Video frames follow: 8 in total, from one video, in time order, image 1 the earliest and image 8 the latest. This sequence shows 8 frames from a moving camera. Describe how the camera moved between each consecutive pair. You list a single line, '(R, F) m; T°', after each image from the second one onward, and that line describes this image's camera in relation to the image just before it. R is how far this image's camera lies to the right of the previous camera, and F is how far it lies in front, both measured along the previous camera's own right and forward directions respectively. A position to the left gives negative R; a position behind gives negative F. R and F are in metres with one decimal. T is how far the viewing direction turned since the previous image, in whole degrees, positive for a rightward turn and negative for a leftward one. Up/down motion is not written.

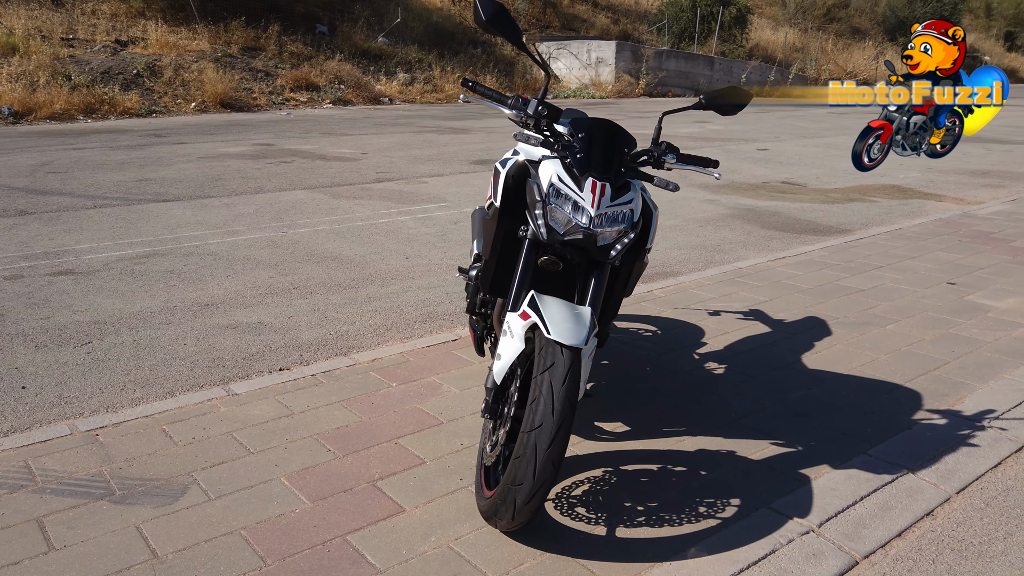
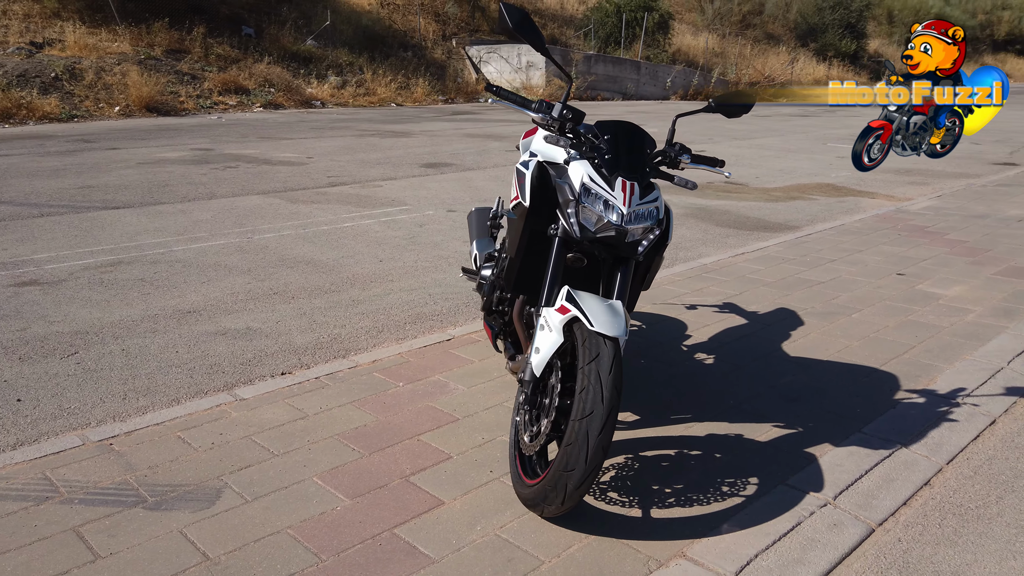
(-0.4, -0.1) m; +5°
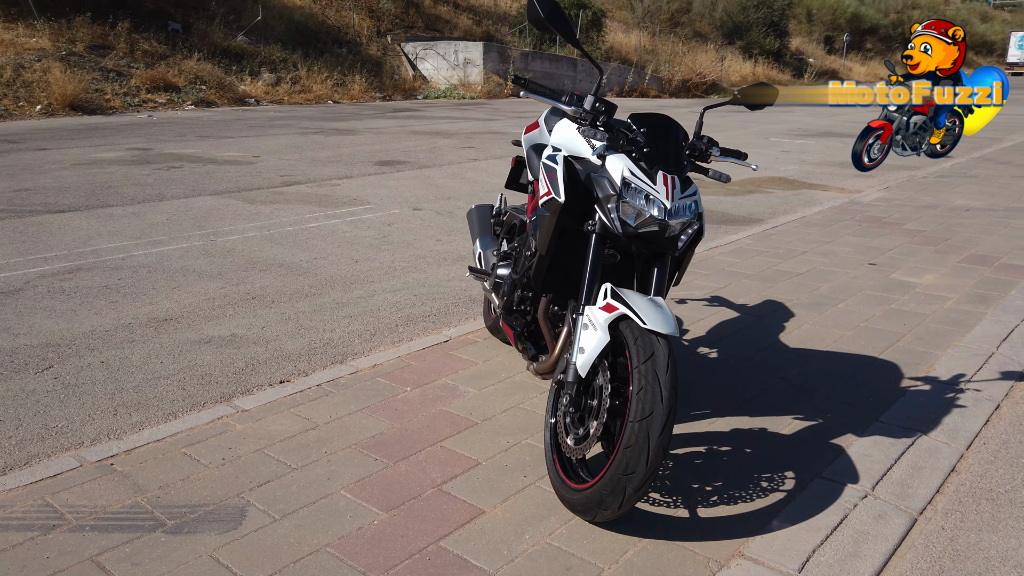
(-0.4, +0.1) m; +5°
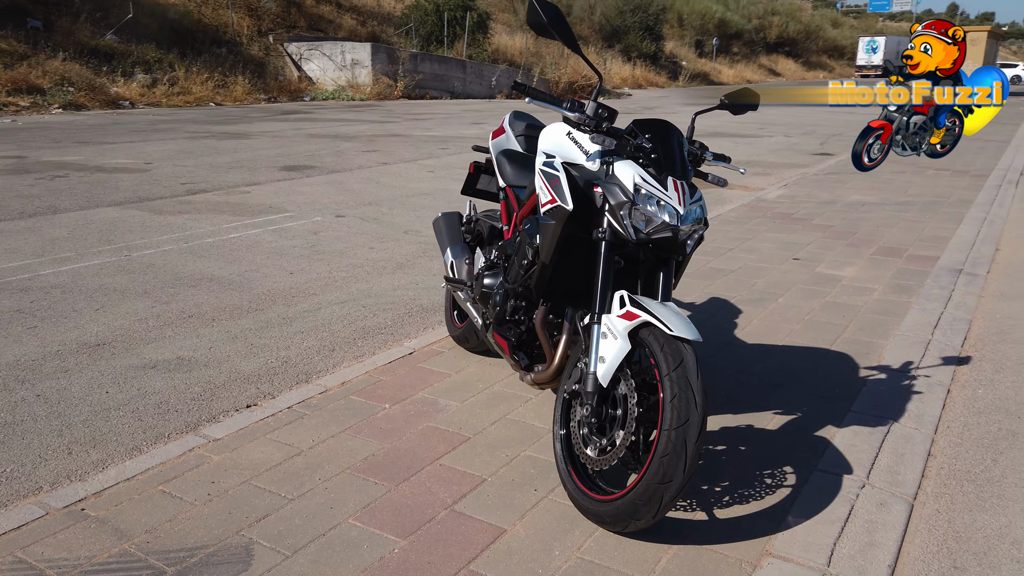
(-0.5, +0.1) m; +8°
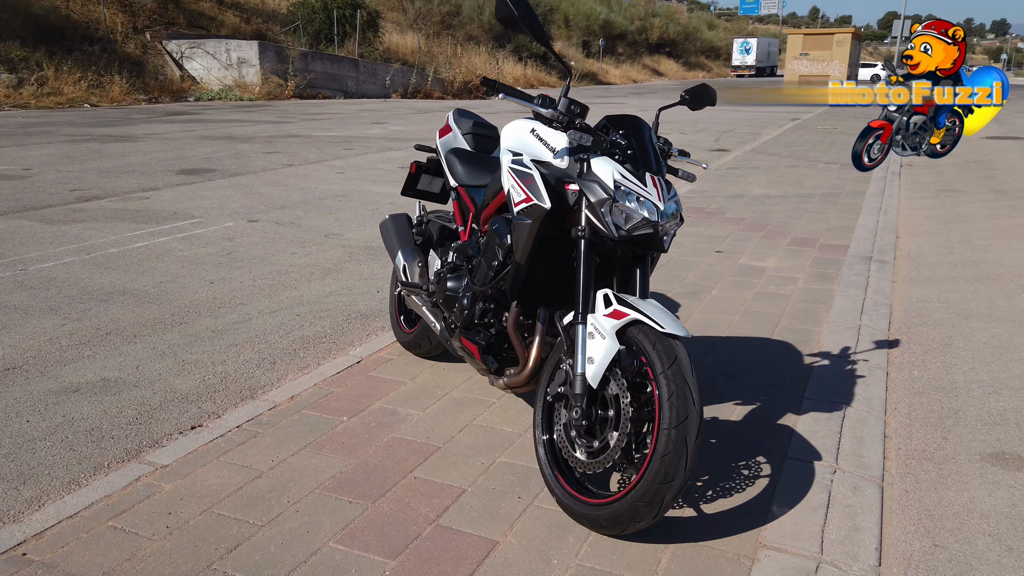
(-0.3, +0.1) m; +8°
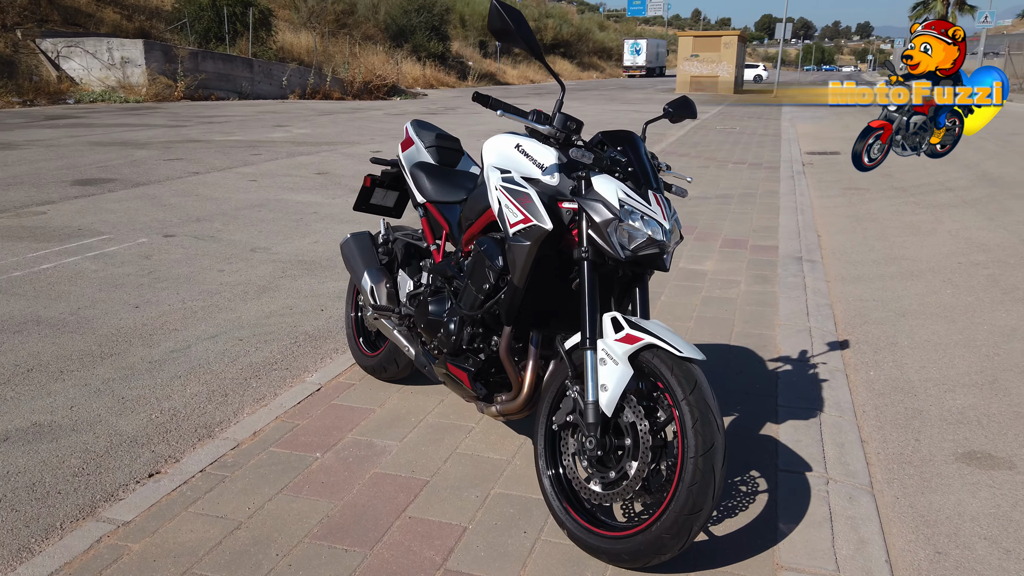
(-0.4, +0.2) m; +7°
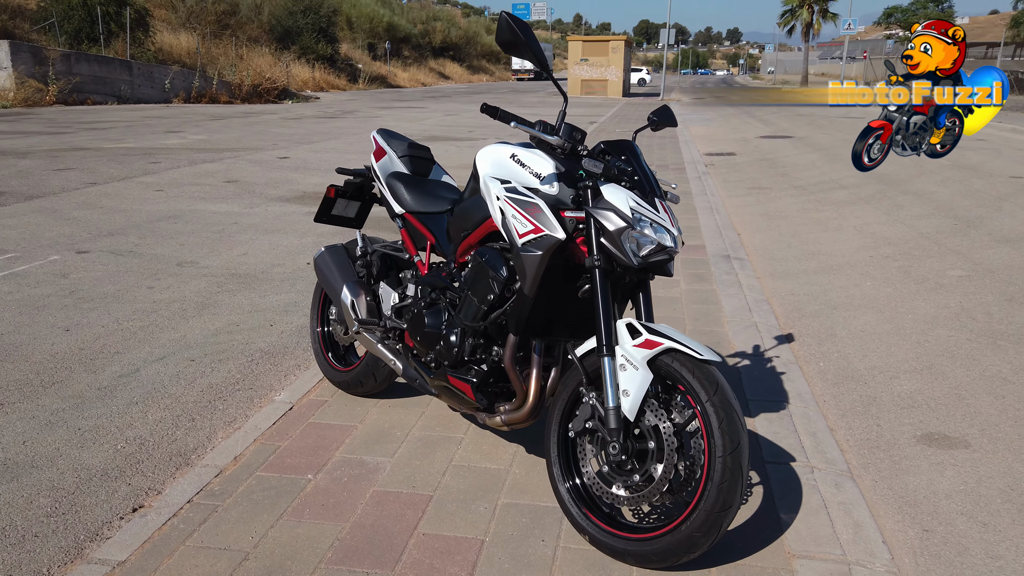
(-0.5, 0.0) m; +8°
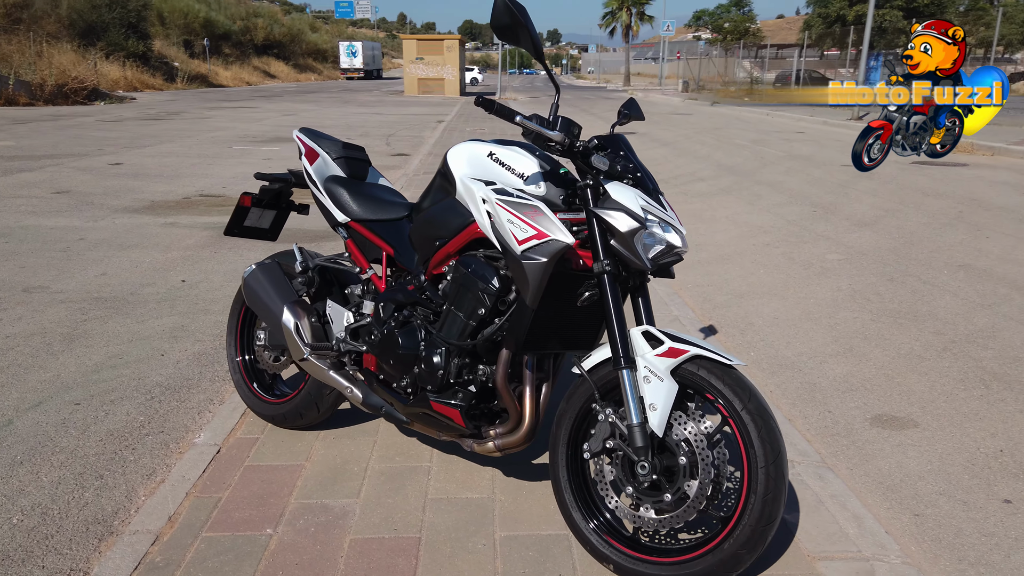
(-0.6, +0.4) m; +12°
